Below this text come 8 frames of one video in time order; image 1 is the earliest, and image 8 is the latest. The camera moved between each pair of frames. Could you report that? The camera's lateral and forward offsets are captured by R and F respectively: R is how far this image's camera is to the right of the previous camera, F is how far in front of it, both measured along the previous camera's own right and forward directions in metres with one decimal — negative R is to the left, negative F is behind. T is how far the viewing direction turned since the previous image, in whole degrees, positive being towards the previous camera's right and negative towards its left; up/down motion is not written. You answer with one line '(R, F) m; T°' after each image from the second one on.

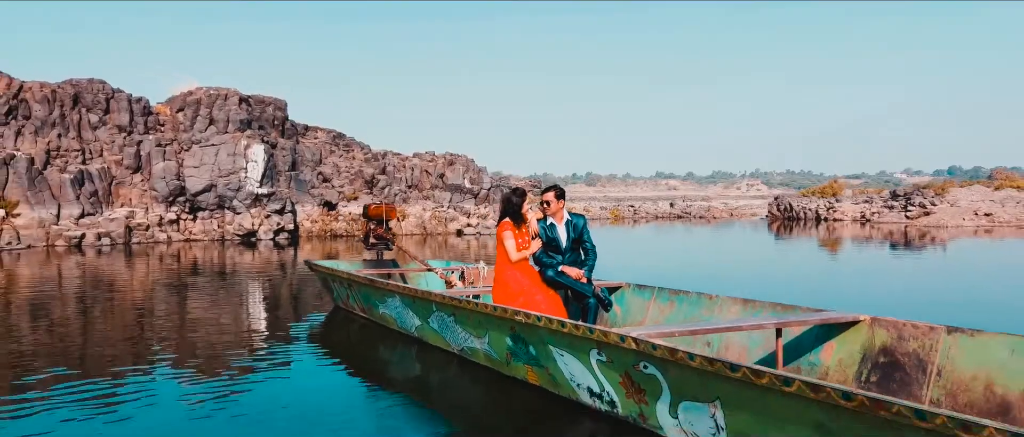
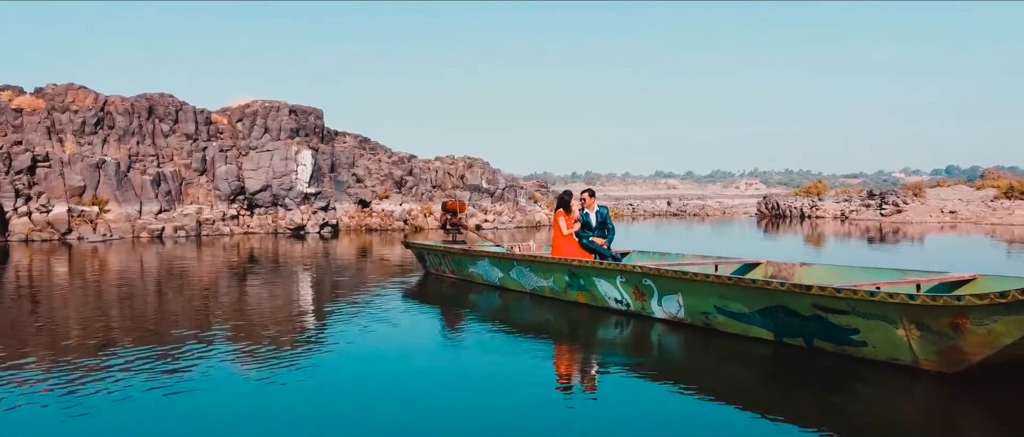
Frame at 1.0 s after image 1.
(-0.6, -3.6) m; 0°
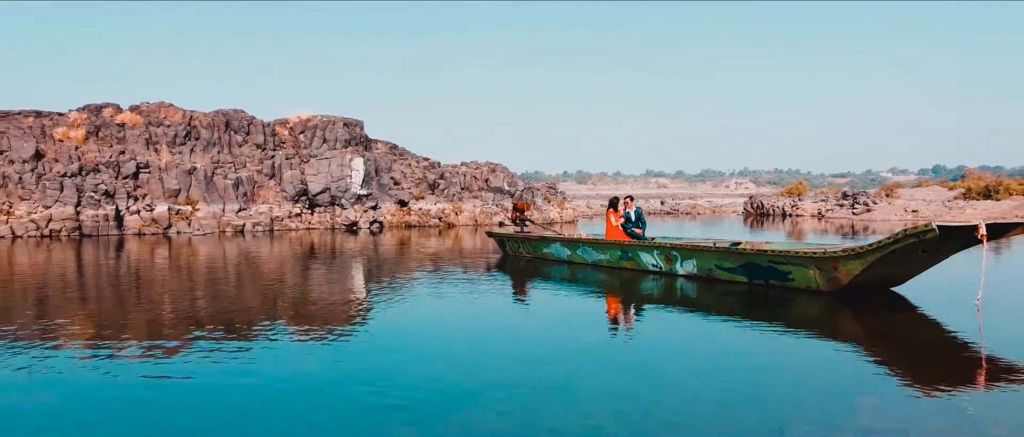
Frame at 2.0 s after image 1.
(-1.4, -4.8) m; +1°
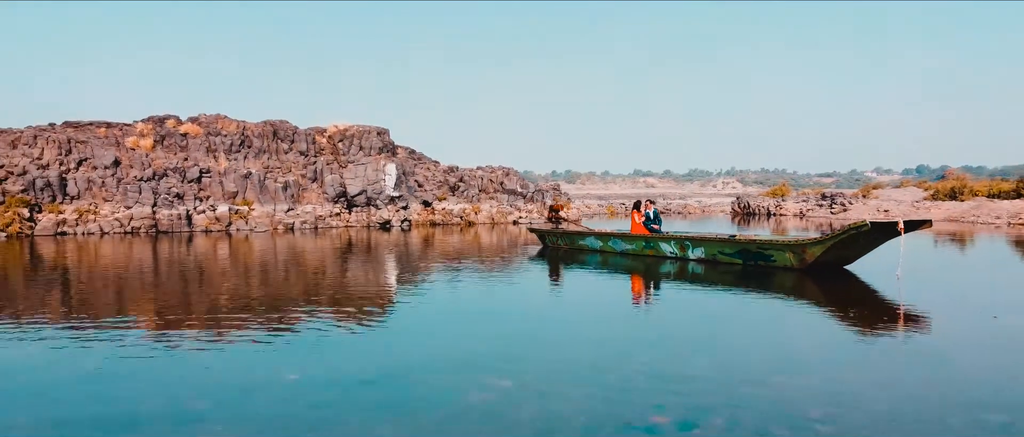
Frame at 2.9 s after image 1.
(-1.4, -4.0) m; +1°
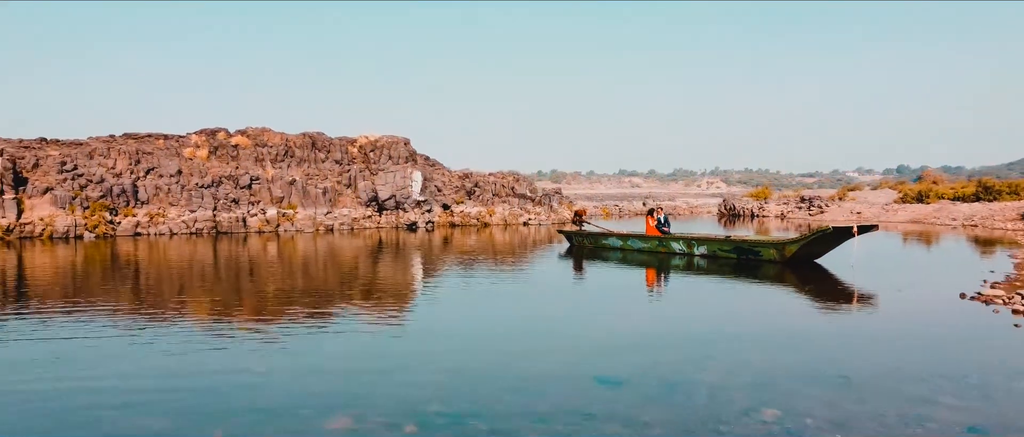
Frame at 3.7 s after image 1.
(-1.5, -4.3) m; +1°
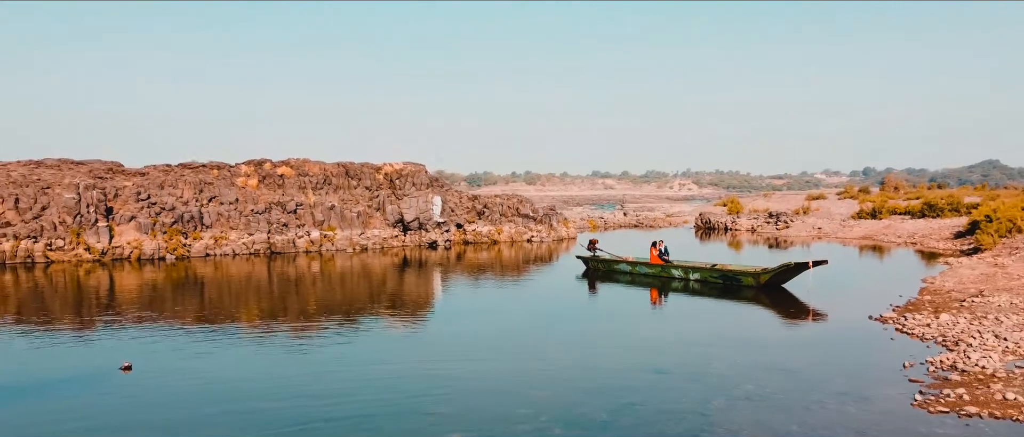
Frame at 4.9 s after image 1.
(-2.1, -5.9) m; +2°
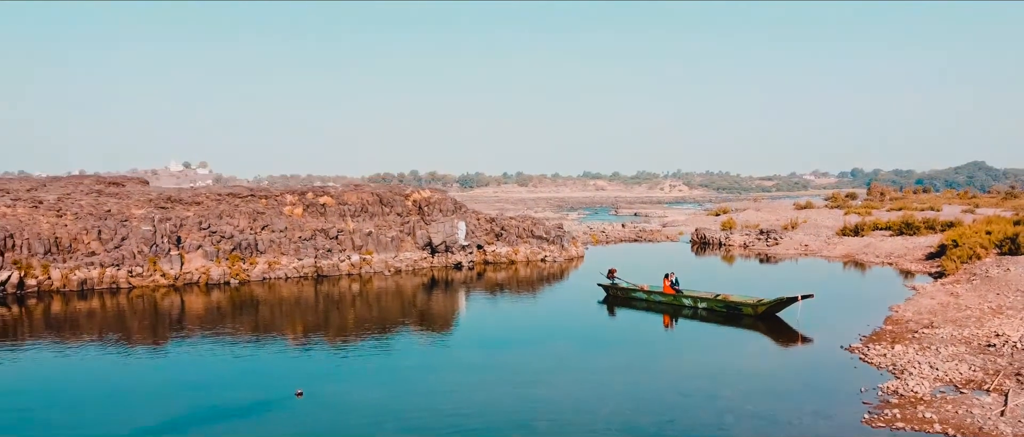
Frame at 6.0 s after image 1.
(-1.8, -4.9) m; +1°
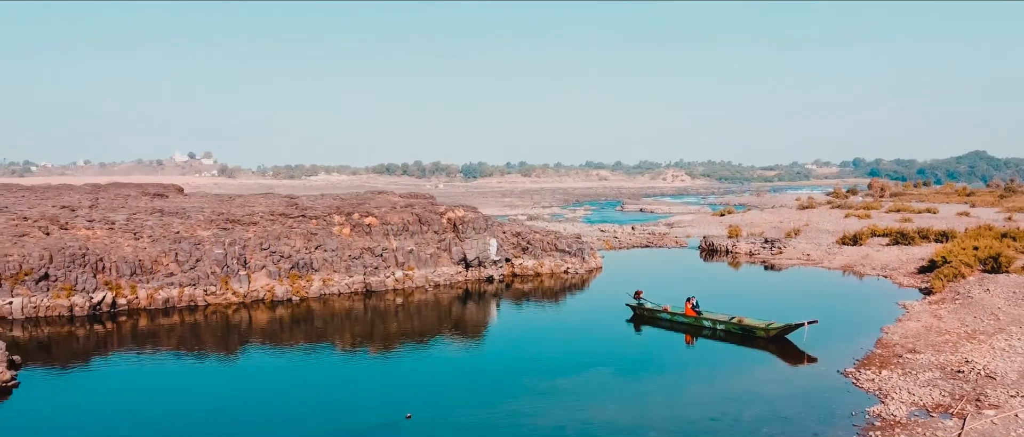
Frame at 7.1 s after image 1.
(-1.8, -4.7) m; 0°
